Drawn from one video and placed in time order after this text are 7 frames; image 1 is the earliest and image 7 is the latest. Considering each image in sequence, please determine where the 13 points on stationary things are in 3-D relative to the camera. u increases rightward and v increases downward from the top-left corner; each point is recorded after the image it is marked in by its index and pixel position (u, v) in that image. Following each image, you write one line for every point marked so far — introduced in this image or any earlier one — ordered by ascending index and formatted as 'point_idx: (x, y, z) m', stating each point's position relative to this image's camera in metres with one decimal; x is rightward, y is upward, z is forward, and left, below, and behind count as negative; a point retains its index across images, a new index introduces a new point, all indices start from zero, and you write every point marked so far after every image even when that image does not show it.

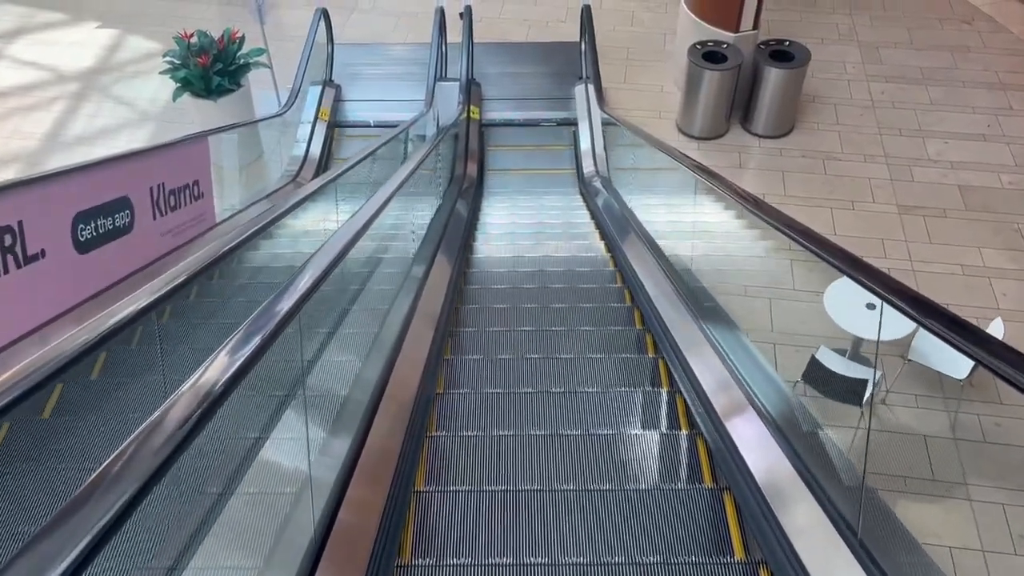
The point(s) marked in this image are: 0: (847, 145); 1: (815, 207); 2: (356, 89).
0: (+2.2, +0.9, +5.5) m
1: (+1.8, +0.5, +5.1) m
2: (-1.2, +1.5, +6.3) m
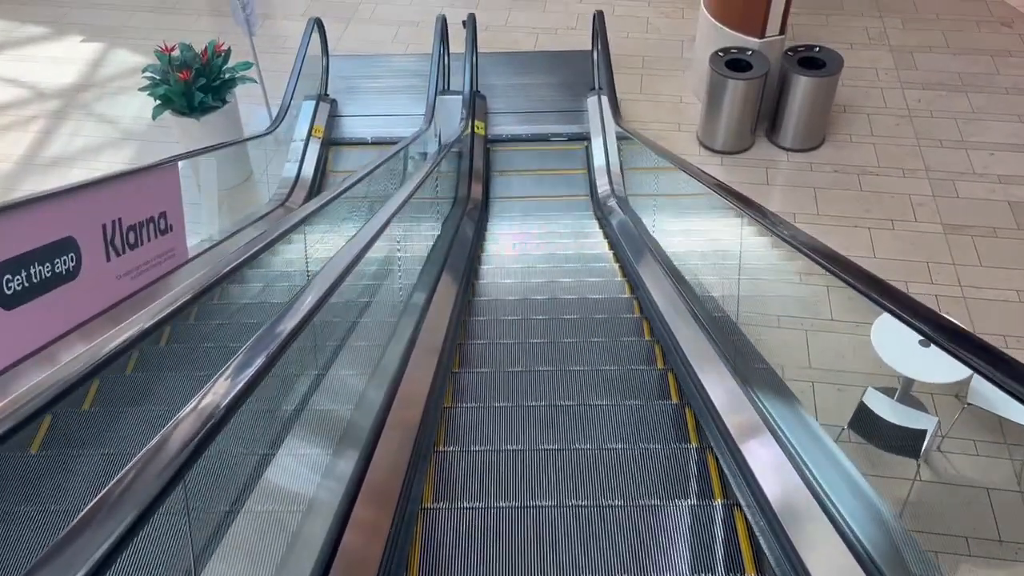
0: (+2.3, +0.8, +5.1) m
1: (+1.9, +0.3, +4.6) m
2: (-1.1, +1.3, +6.0) m
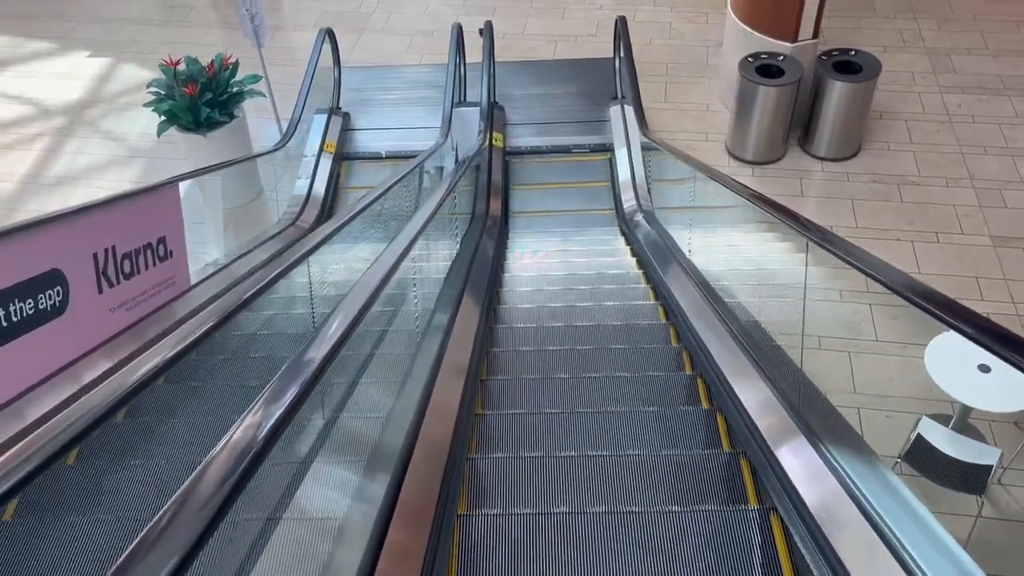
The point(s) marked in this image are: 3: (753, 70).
0: (+2.4, +0.7, +4.8) m
1: (+2.0, +0.3, +4.4) m
2: (-1.0, +1.2, +5.8) m
3: (+1.4, +1.3, +4.8) m
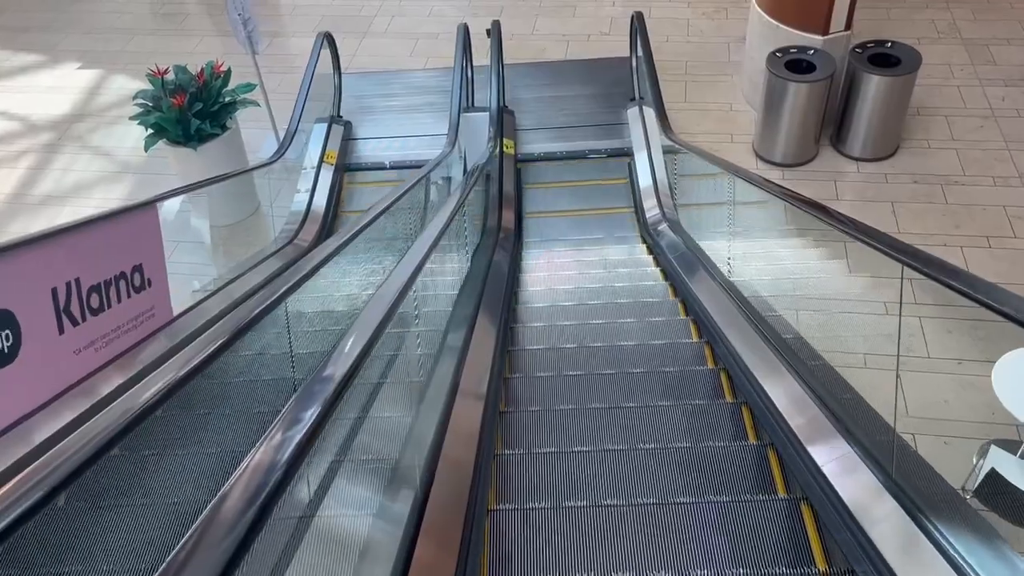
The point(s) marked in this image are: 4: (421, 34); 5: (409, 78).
0: (+2.4, +0.7, +4.5) m
1: (+2.1, +0.2, +4.0) m
2: (-0.9, +1.1, +5.5) m
3: (+1.4, +1.2, +4.5) m
4: (-0.7, +2.0, +6.5) m
5: (-0.7, +1.5, +5.8) m
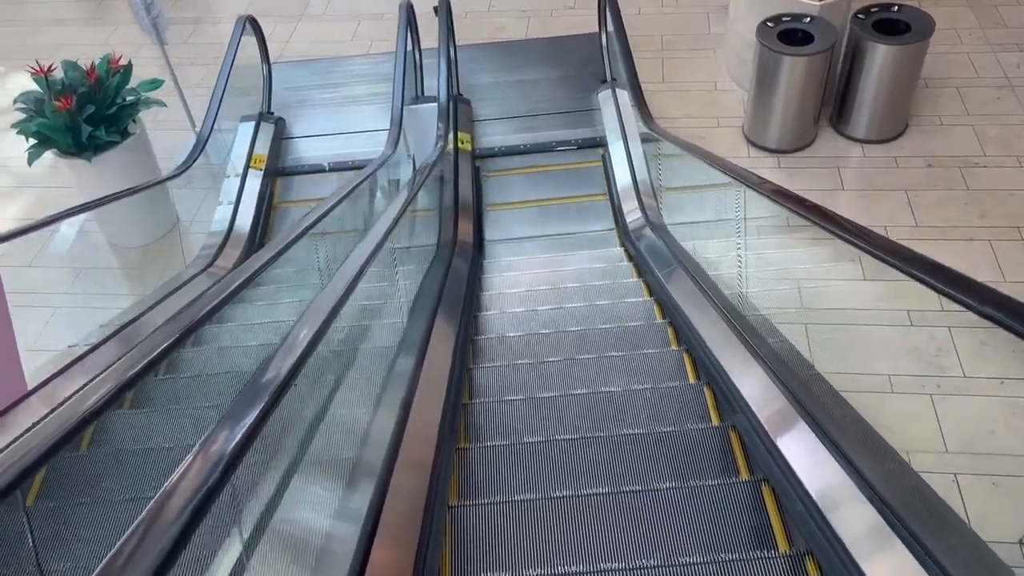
0: (+2.2, +0.7, +3.9) m
1: (+1.9, +0.2, +3.5) m
2: (-1.2, +1.0, +4.8) m
3: (+1.2, +1.2, +3.9) m
4: (-1.0, +1.9, +5.8) m
5: (-1.0, +1.4, +5.2) m
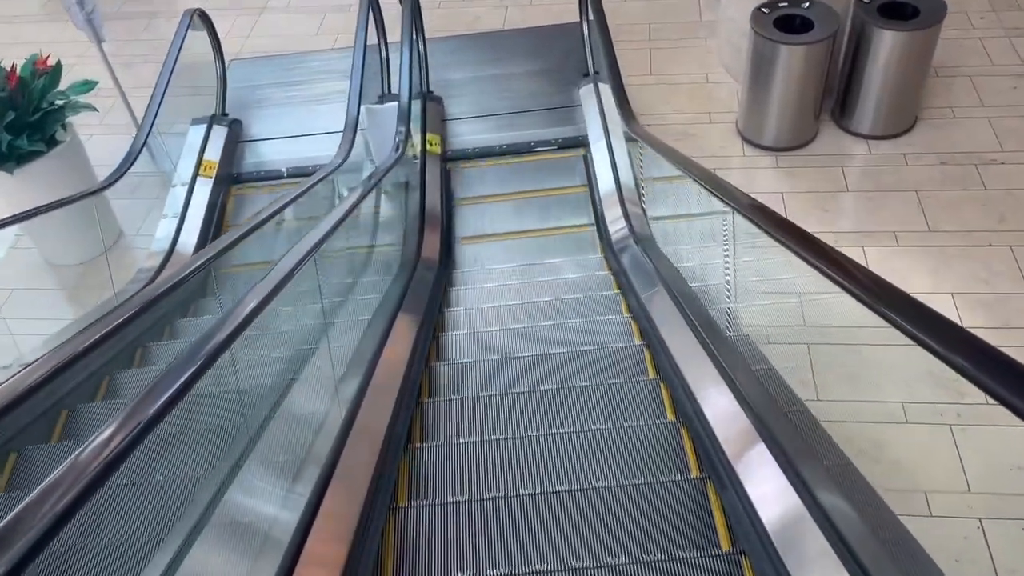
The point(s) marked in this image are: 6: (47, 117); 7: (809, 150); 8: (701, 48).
0: (+2.1, +0.6, +3.6) m
1: (+1.8, +0.2, +3.2) m
2: (-1.3, +0.9, +4.5) m
3: (+1.1, +1.1, +3.6) m
4: (-1.2, +1.8, +5.5) m
5: (-1.1, +1.3, +4.8) m
6: (-1.8, +0.7, +3.3) m
7: (+1.3, +0.6, +3.8) m
8: (+1.1, +1.3, +4.7) m
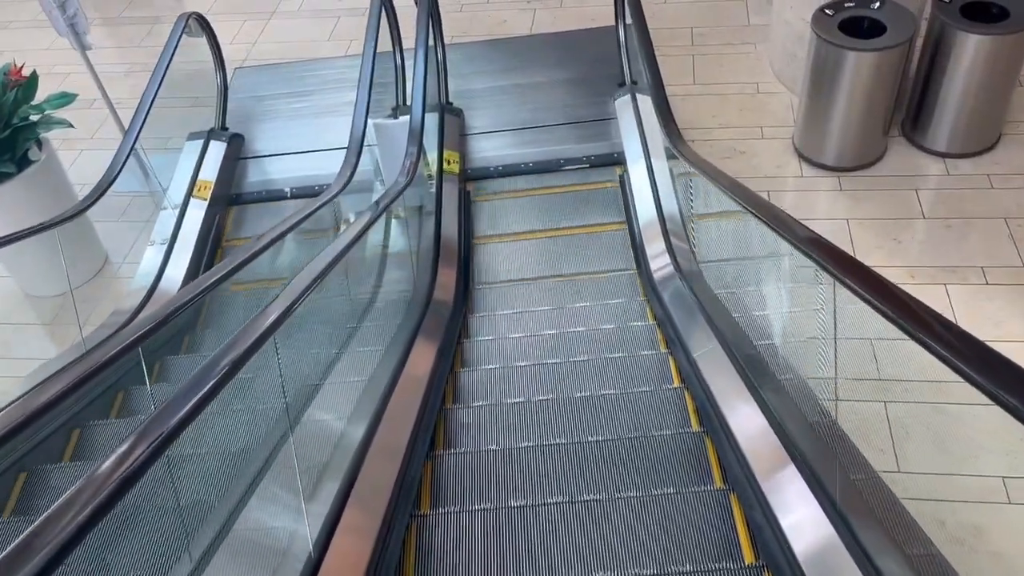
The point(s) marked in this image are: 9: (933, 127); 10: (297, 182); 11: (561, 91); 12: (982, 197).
0: (+2.2, +0.5, +3.1) m
1: (+1.9, 0.0, +2.7) m
2: (-1.2, +0.8, +4.1) m
3: (+1.2, +1.0, +3.2) m
4: (-1.0, +1.7, +5.1) m
5: (-1.0, +1.2, +4.5) m
6: (-1.7, +0.6, +3.0) m
7: (+1.4, +0.5, +3.4) m
8: (+1.2, +1.2, +4.3) m
9: (+1.6, +0.6, +3.3) m
10: (-1.0, +0.5, +3.9) m
11: (+0.3, +1.1, +4.6) m
12: (+1.7, +0.3, +3.1) m
